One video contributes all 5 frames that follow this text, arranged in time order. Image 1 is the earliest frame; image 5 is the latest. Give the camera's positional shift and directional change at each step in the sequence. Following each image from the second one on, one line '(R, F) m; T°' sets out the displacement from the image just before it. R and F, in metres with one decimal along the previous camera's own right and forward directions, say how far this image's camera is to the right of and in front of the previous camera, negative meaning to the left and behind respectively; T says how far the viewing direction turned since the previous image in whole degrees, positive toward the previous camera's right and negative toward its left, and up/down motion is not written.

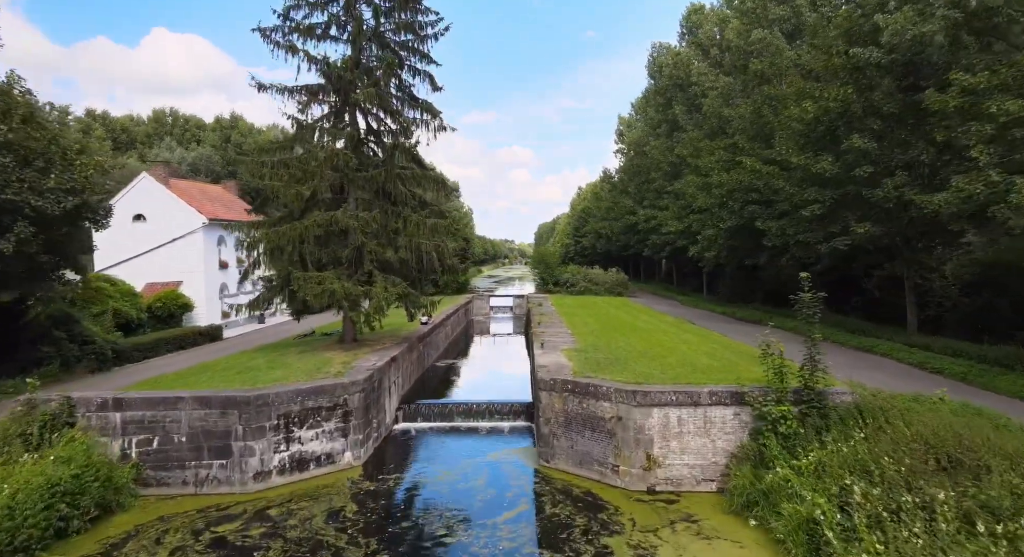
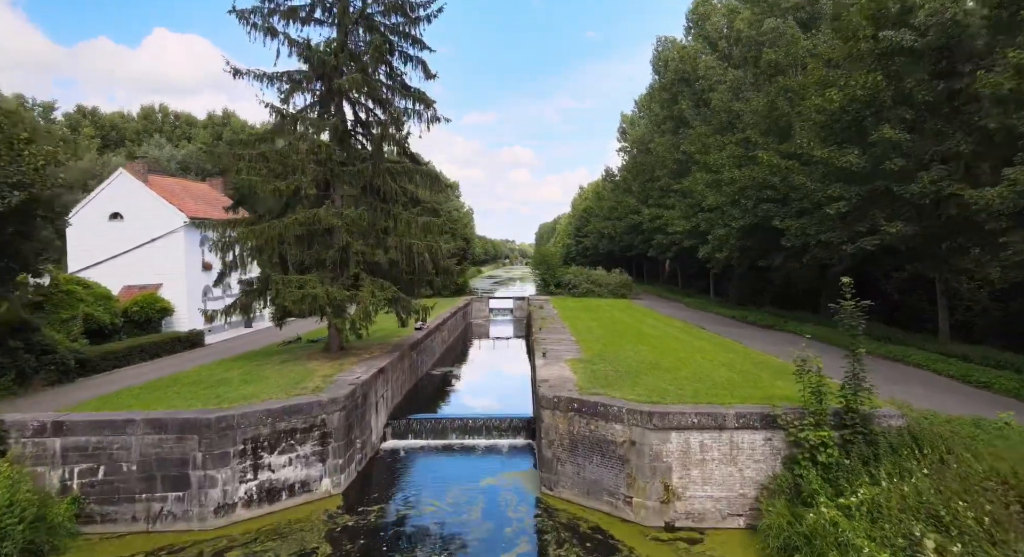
(0.0, +1.1) m; 0°
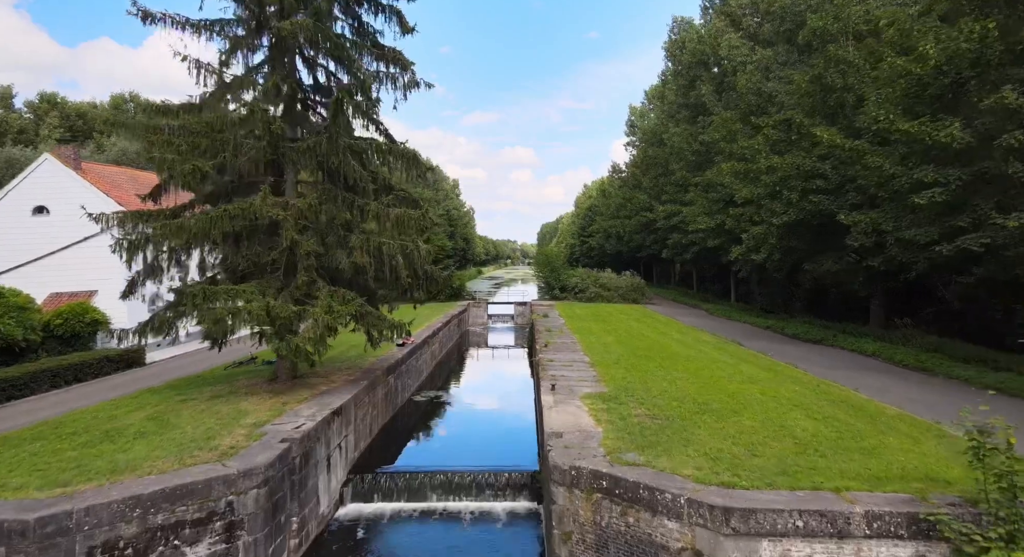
(0.0, +2.9) m; 0°
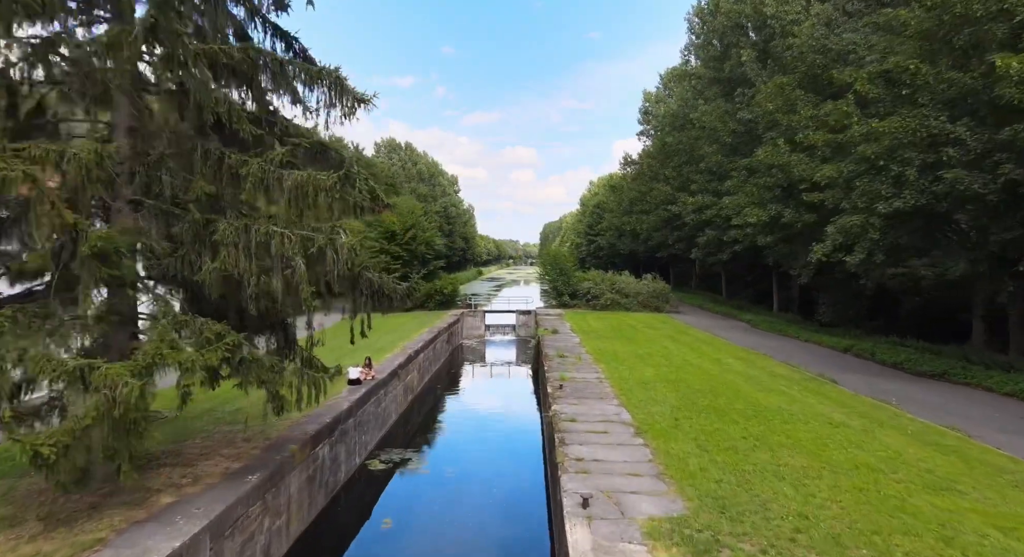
(0.0, +4.5) m; 0°
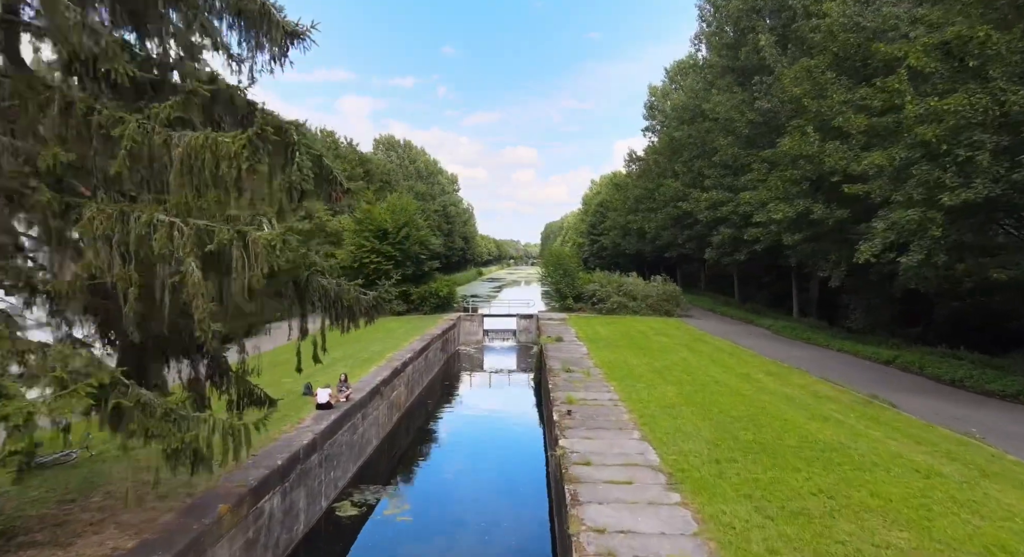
(0.0, +1.7) m; 0°
